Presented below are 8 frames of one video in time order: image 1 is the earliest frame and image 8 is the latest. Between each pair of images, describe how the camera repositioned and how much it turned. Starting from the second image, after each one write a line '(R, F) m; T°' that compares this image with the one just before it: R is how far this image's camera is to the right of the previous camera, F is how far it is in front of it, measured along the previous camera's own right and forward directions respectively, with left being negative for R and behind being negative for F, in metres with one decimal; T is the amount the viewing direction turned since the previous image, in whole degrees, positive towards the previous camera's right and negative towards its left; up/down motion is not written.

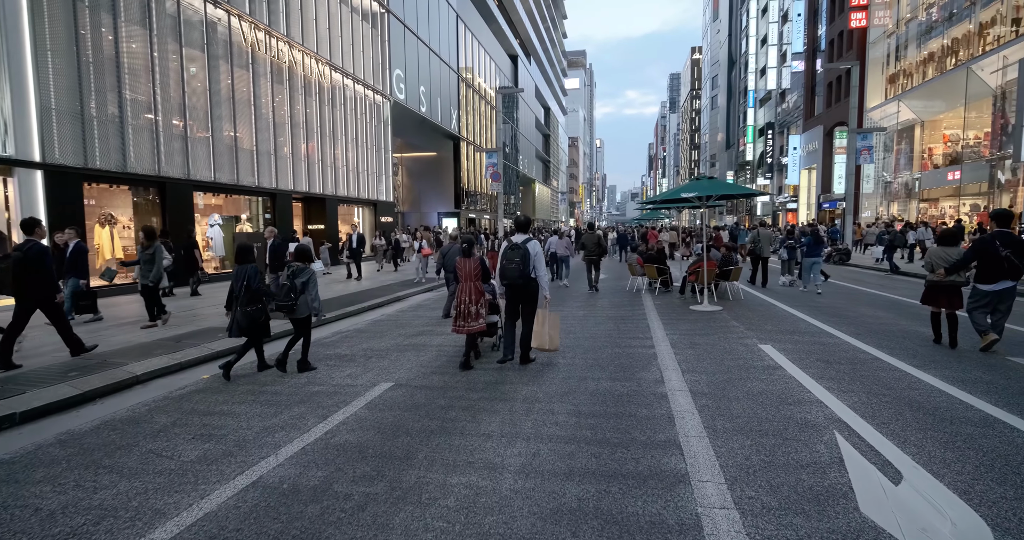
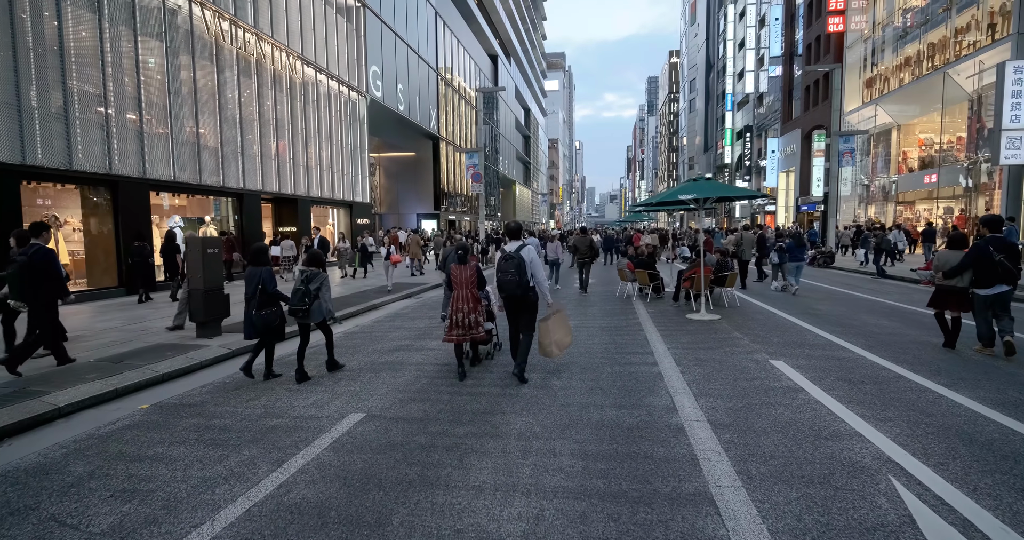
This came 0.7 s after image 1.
(-0.1, +0.7) m; +2°
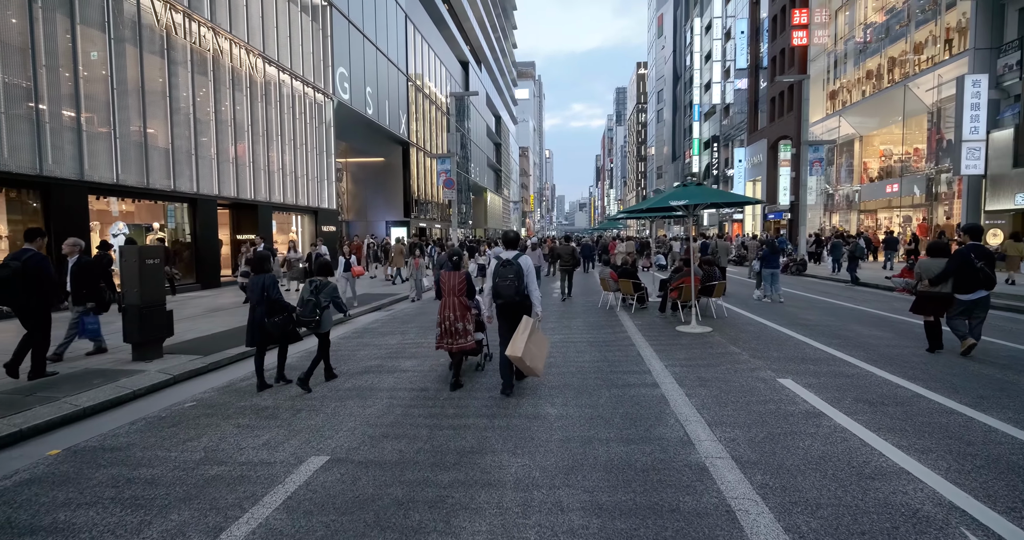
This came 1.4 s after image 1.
(-0.2, +0.7) m; +4°
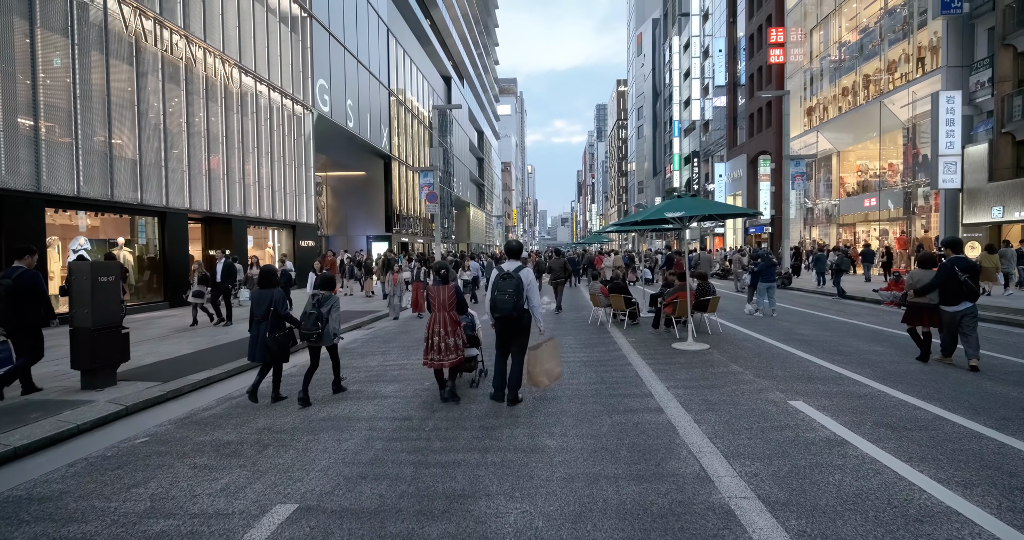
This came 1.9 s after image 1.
(-0.1, +0.5) m; +2°
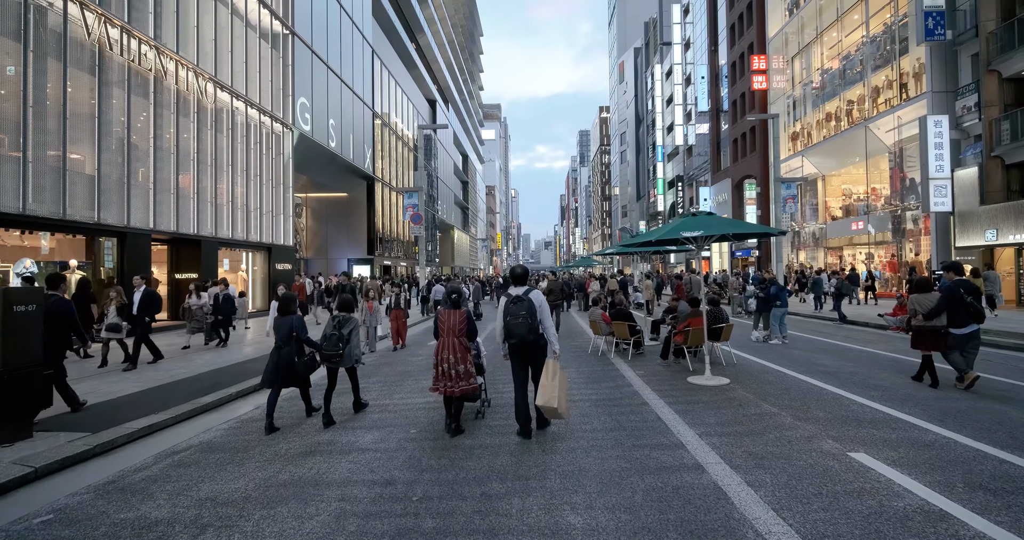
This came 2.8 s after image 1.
(-0.2, +0.9) m; +2°
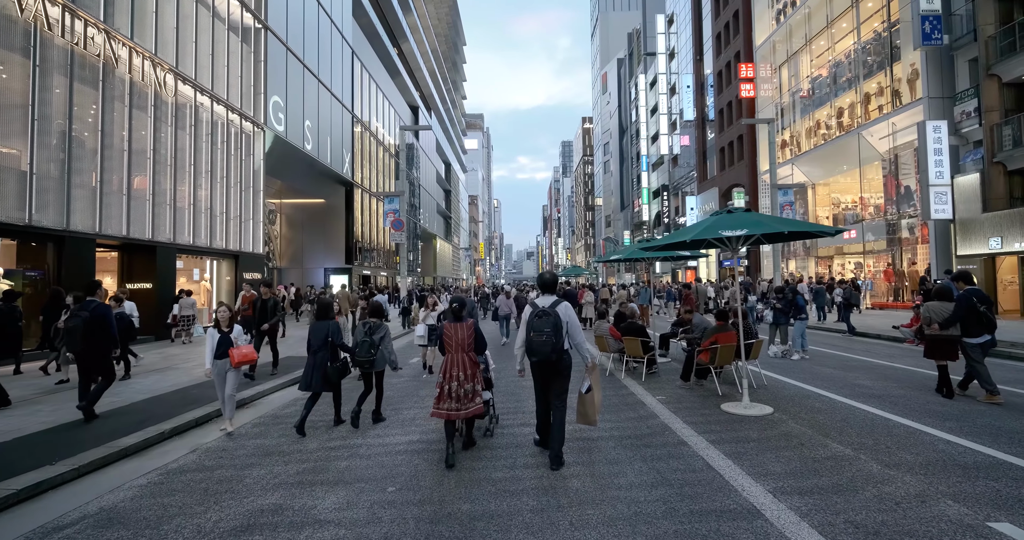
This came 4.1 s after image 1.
(-0.3, +1.3) m; +2°
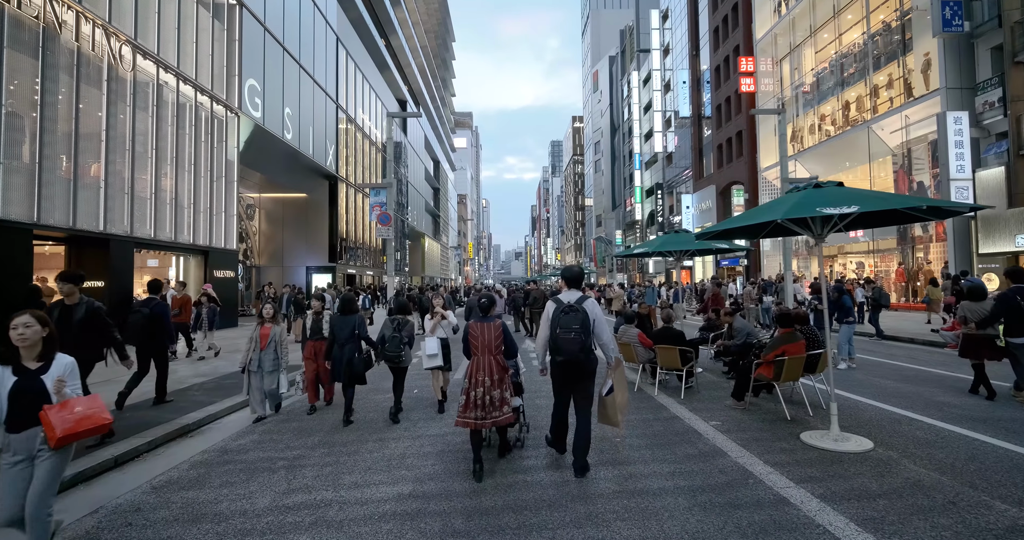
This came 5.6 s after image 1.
(-0.4, +1.6) m; +1°
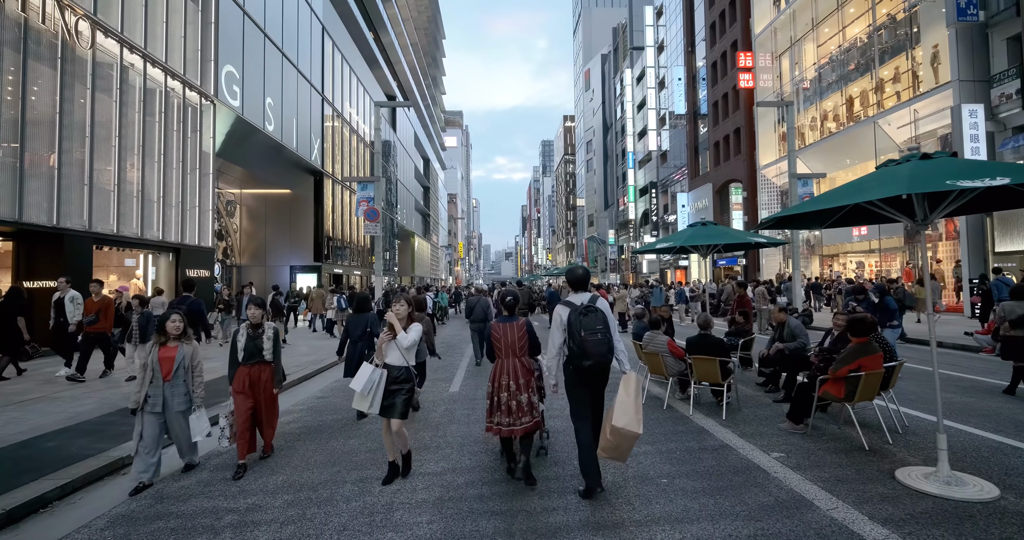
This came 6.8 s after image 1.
(-0.3, +1.2) m; +1°
